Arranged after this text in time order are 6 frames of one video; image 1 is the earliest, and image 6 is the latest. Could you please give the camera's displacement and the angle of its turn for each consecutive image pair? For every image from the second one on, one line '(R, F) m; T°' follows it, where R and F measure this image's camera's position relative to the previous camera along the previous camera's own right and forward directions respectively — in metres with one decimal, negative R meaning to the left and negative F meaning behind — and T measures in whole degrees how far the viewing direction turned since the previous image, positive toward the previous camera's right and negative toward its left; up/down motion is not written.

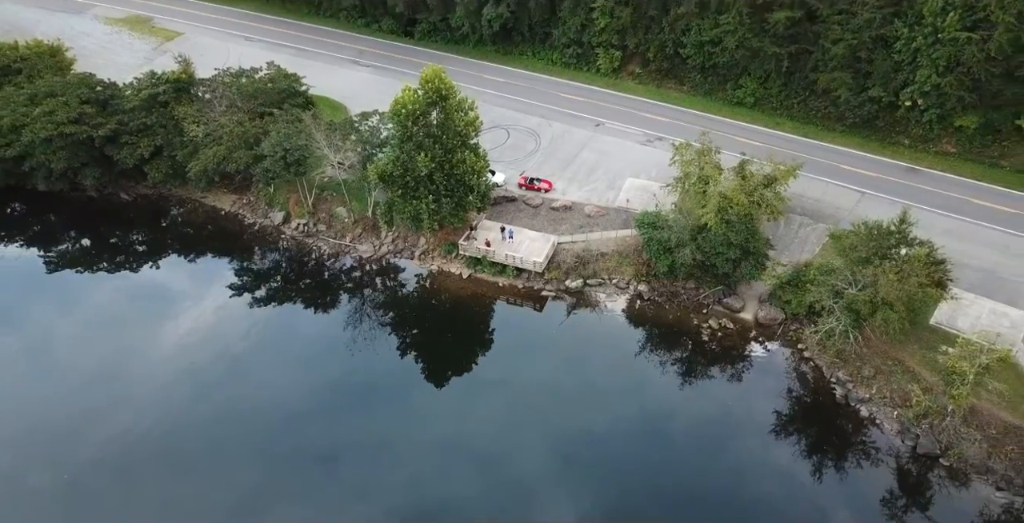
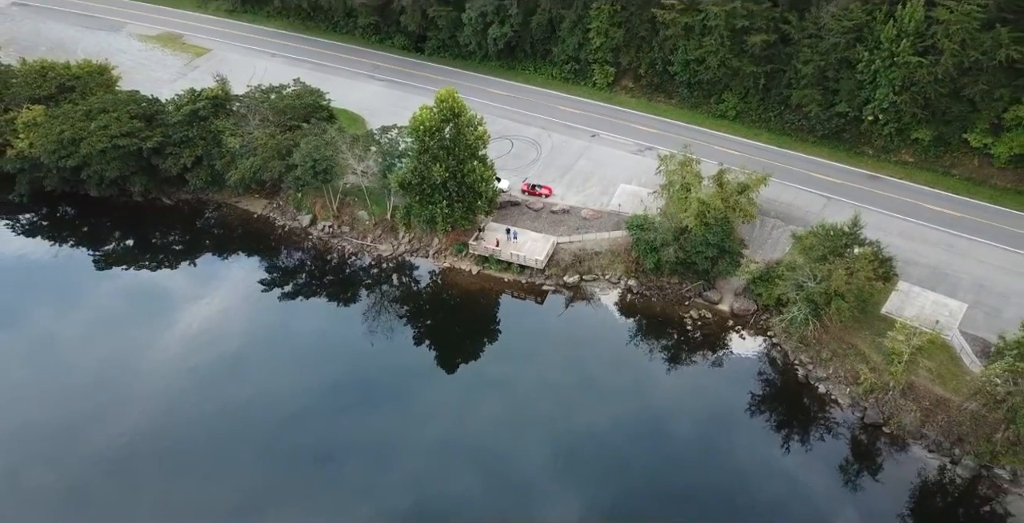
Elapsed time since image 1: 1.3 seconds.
(-0.2, -4.7) m; 0°
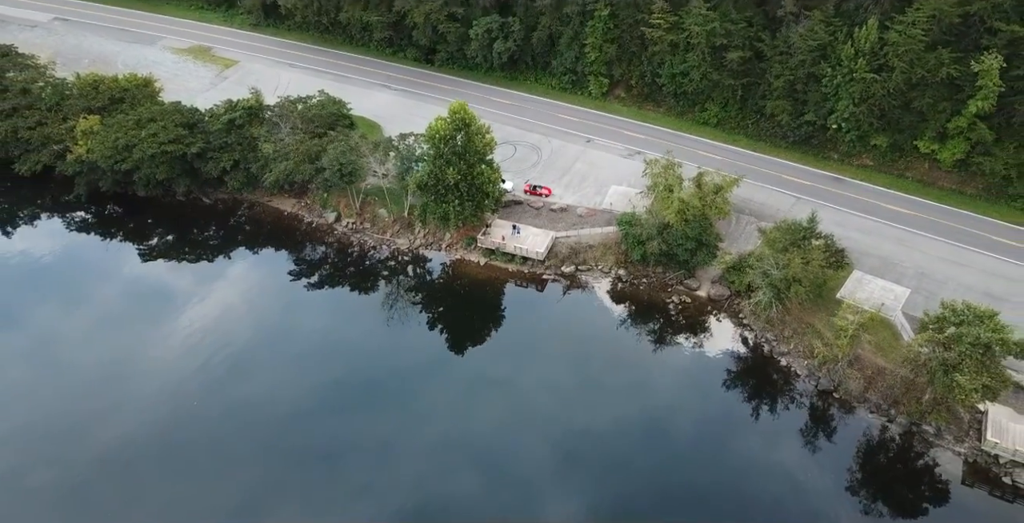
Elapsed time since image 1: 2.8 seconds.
(-0.3, -5.5) m; 0°
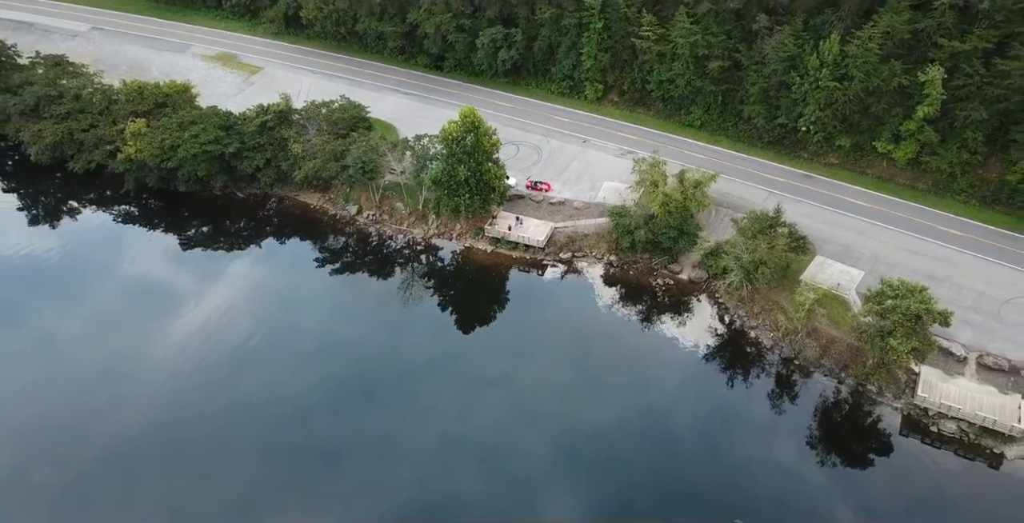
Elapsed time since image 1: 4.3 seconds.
(-0.3, -6.0) m; 0°
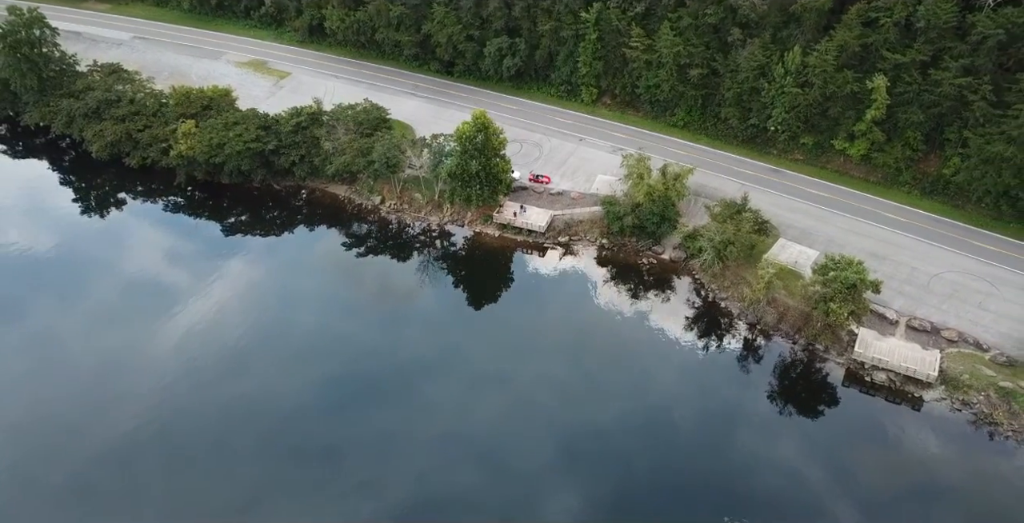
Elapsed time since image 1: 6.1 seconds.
(-0.5, -7.9) m; 0°
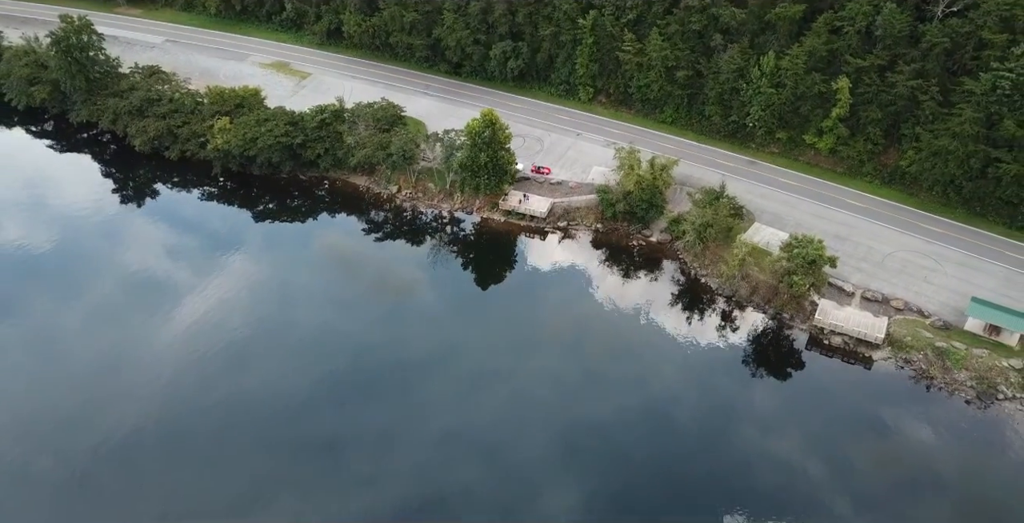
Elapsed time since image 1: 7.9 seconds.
(-0.5, -7.0) m; 0°
